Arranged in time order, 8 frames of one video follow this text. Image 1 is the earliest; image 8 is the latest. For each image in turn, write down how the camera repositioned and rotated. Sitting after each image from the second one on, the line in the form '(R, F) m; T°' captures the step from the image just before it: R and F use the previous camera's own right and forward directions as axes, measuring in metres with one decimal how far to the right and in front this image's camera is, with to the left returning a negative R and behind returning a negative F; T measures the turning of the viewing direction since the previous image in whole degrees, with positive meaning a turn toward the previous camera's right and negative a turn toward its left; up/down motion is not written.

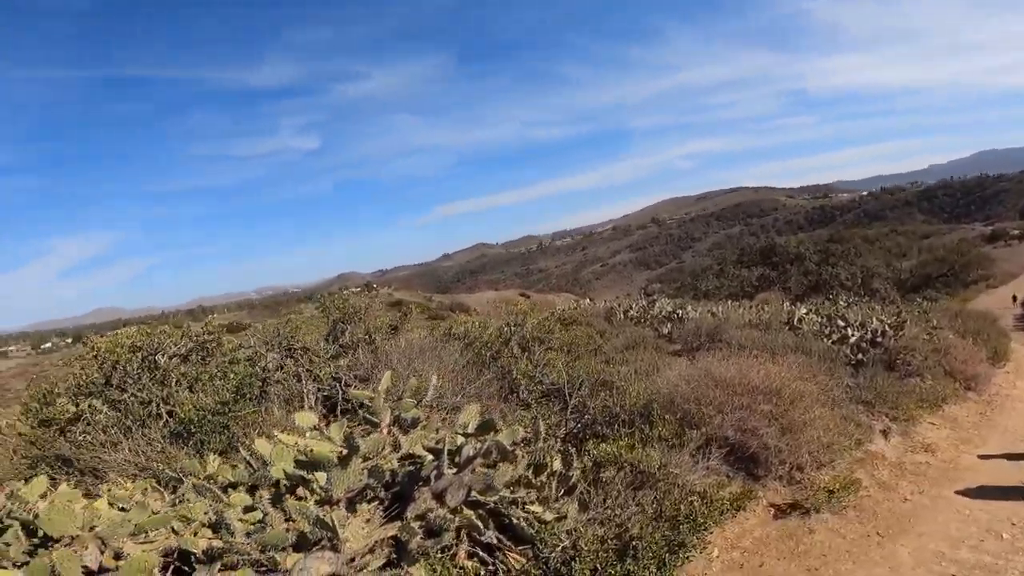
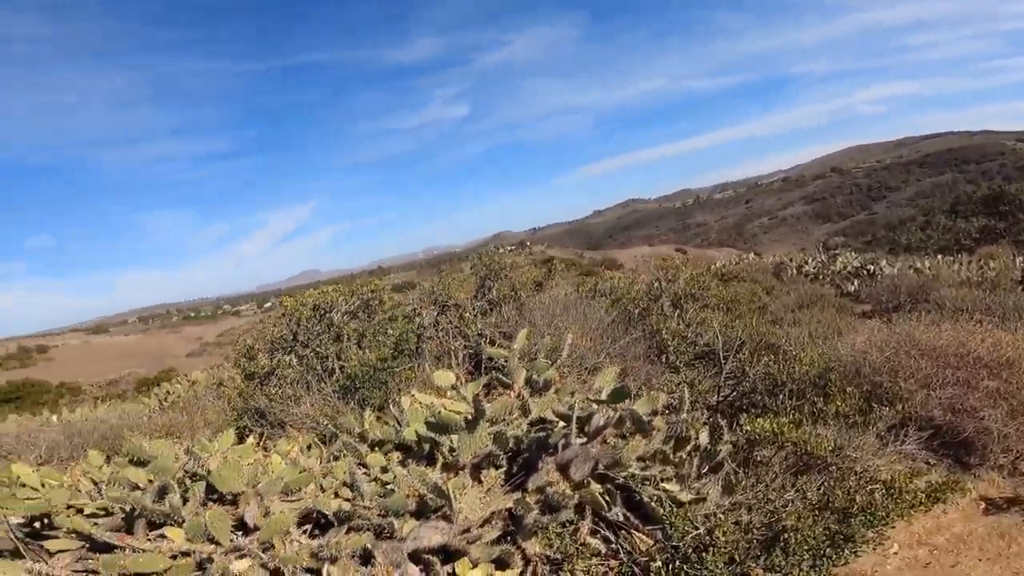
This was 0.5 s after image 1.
(+0.4, +0.2) m; -16°
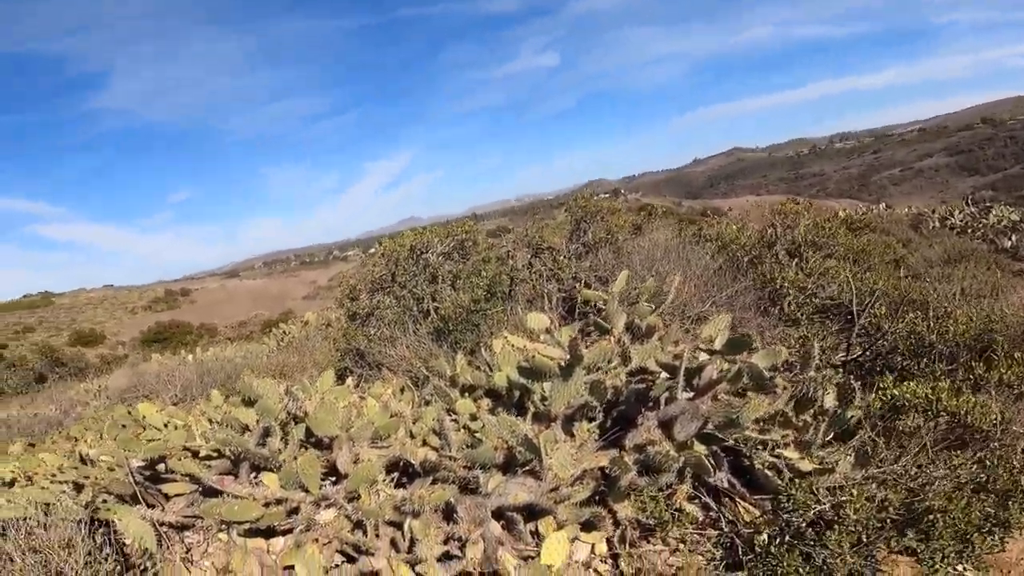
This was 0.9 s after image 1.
(0.0, +0.4) m; -10°
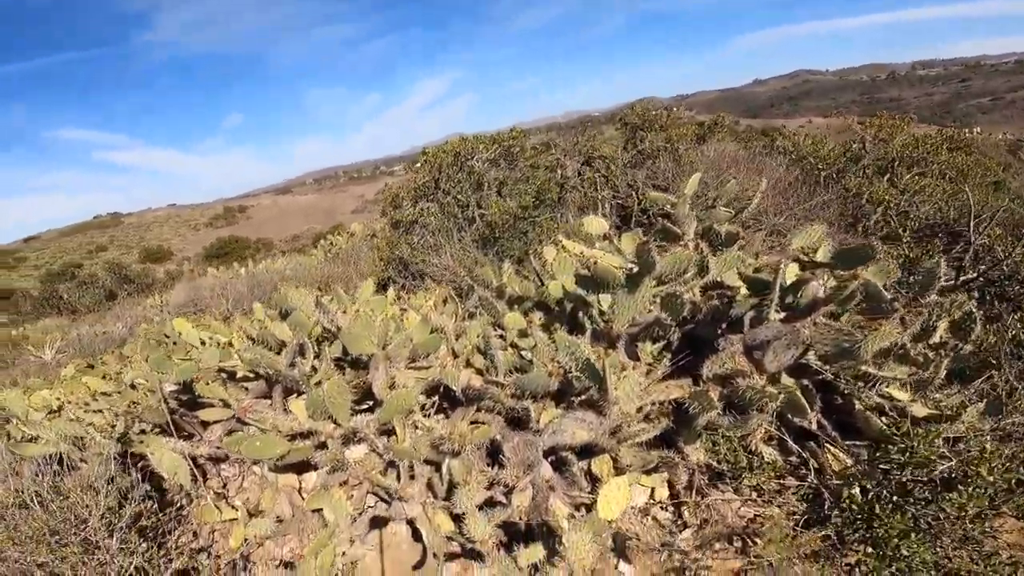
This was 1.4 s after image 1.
(-0.1, +0.6) m; -5°
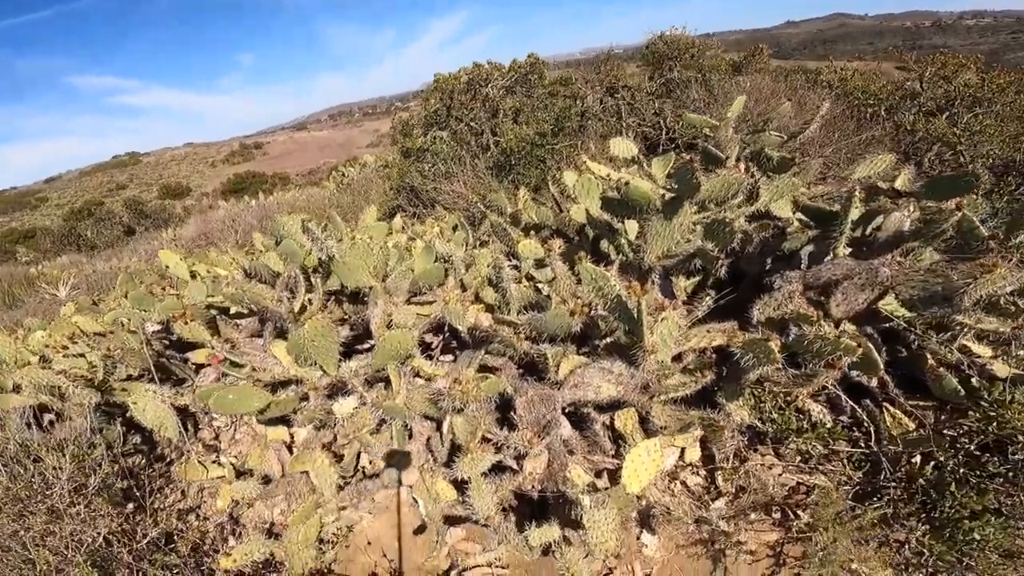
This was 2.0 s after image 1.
(0.0, +0.5) m; -2°
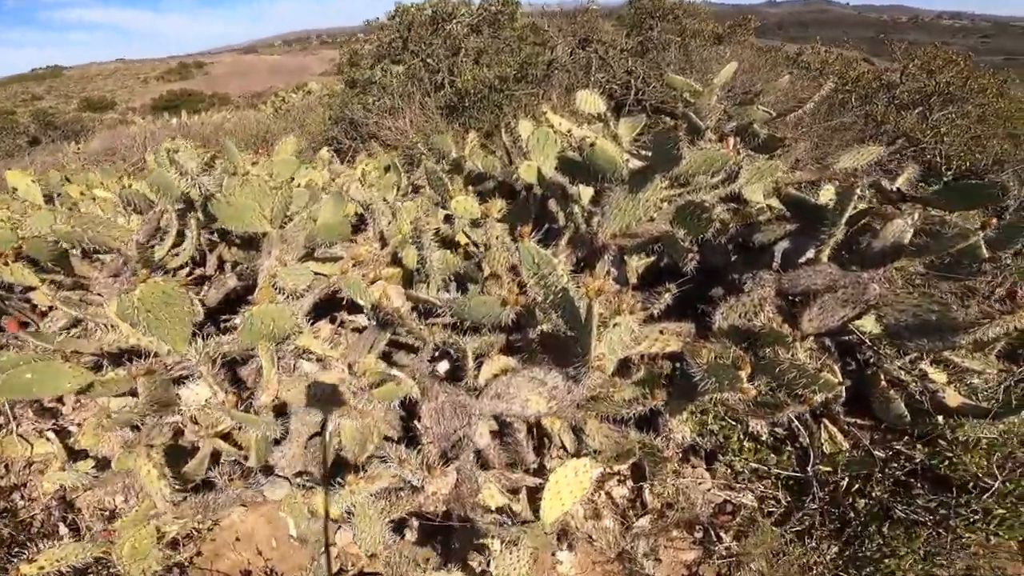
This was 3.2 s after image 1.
(+0.1, +0.6) m; +6°
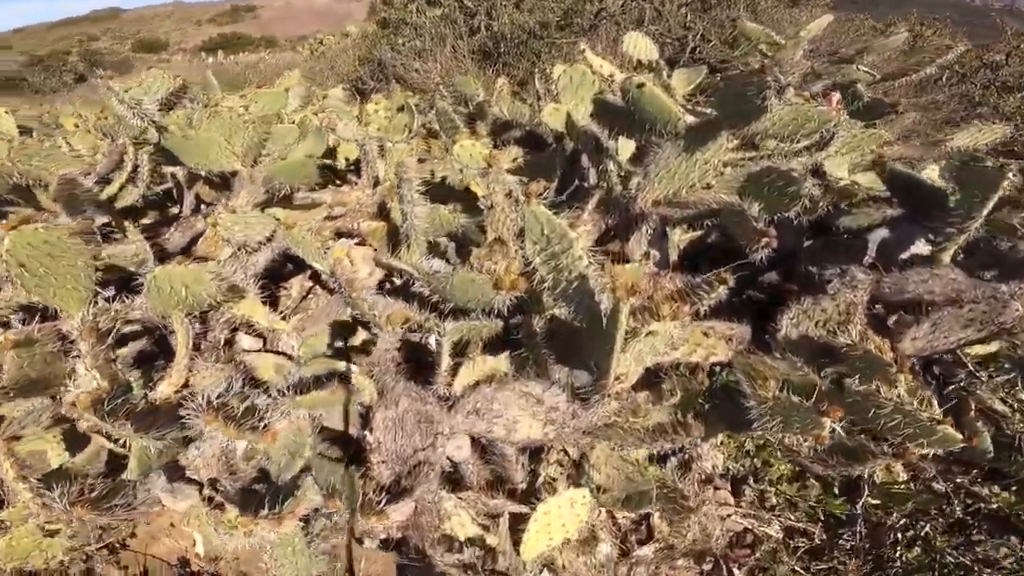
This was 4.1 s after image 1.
(+0.1, +0.6) m; -3°
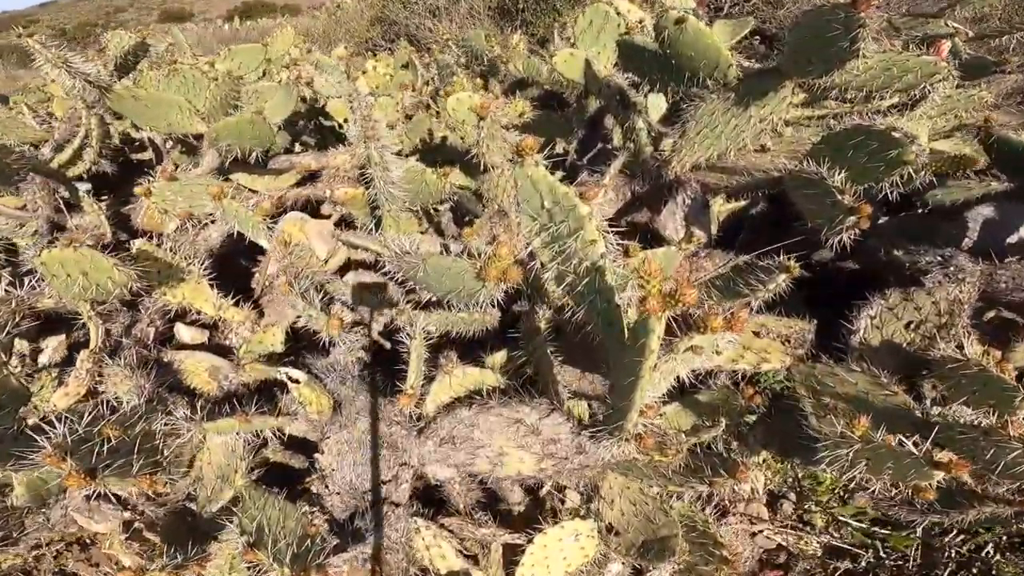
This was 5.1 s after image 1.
(+0.1, +0.4) m; -2°
